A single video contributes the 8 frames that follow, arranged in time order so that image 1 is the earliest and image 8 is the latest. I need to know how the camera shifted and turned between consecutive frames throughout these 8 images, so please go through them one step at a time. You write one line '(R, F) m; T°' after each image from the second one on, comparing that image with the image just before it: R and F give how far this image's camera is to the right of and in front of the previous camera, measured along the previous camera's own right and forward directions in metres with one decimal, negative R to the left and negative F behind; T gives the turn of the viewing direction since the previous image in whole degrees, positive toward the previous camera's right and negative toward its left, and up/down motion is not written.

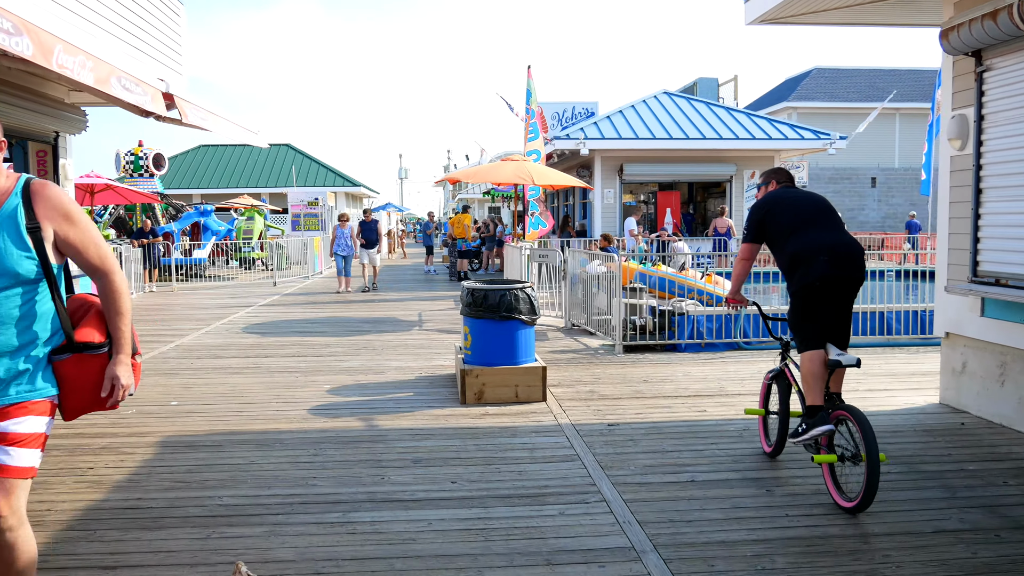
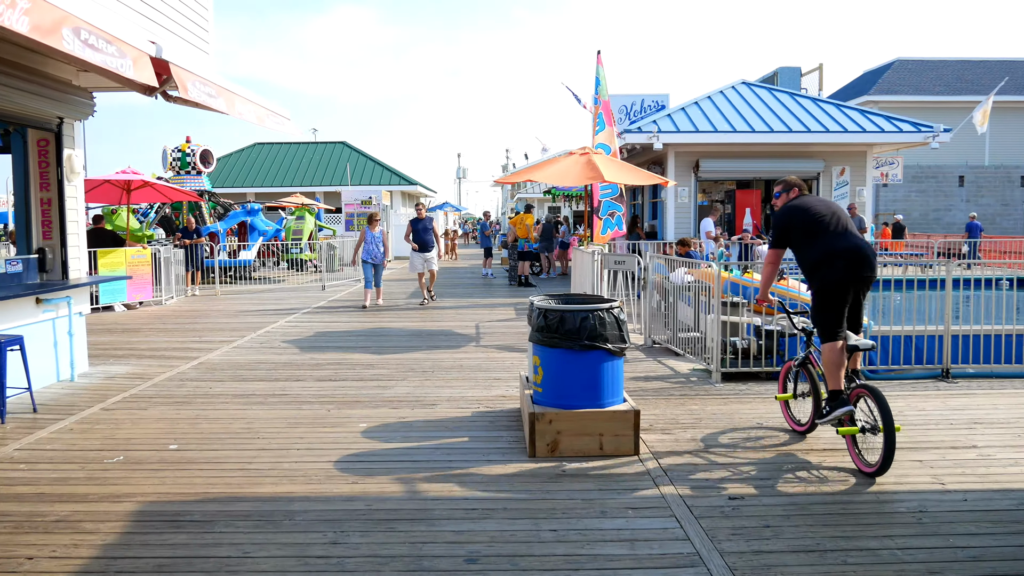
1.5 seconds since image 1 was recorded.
(-0.2, +1.4) m; -4°
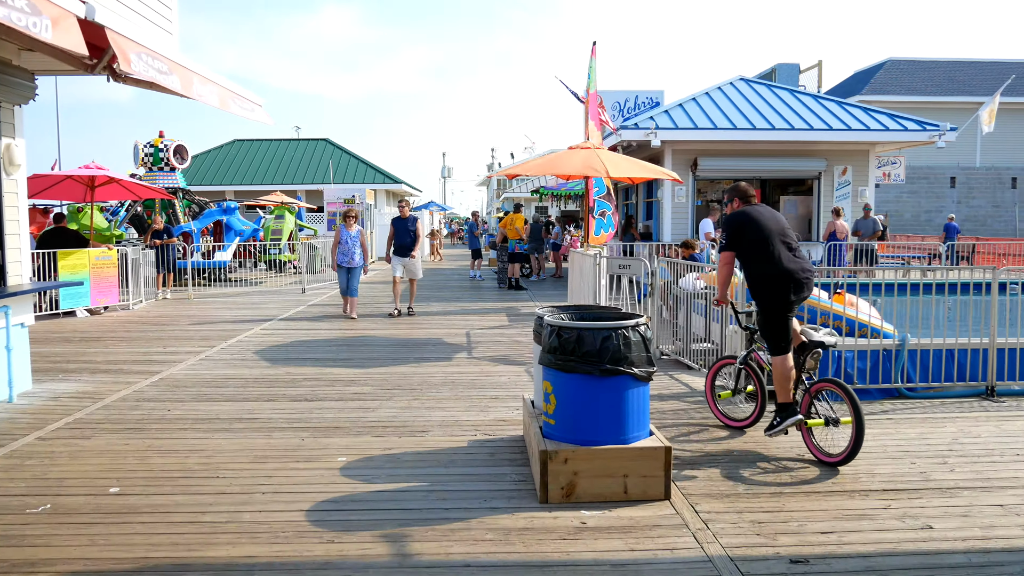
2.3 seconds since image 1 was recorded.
(-0.1, +0.8) m; +1°
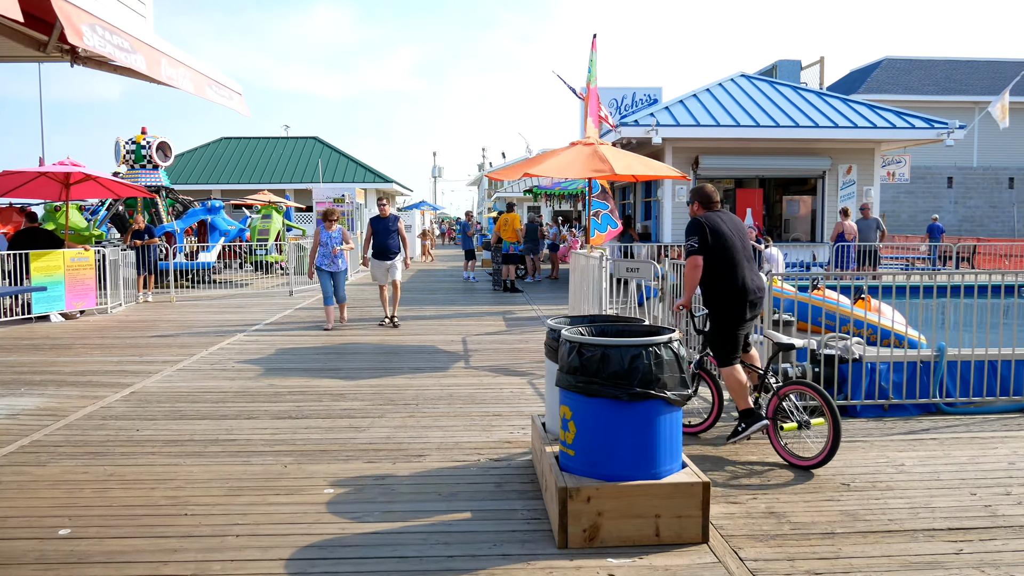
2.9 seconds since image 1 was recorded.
(-0.1, +0.6) m; +1°
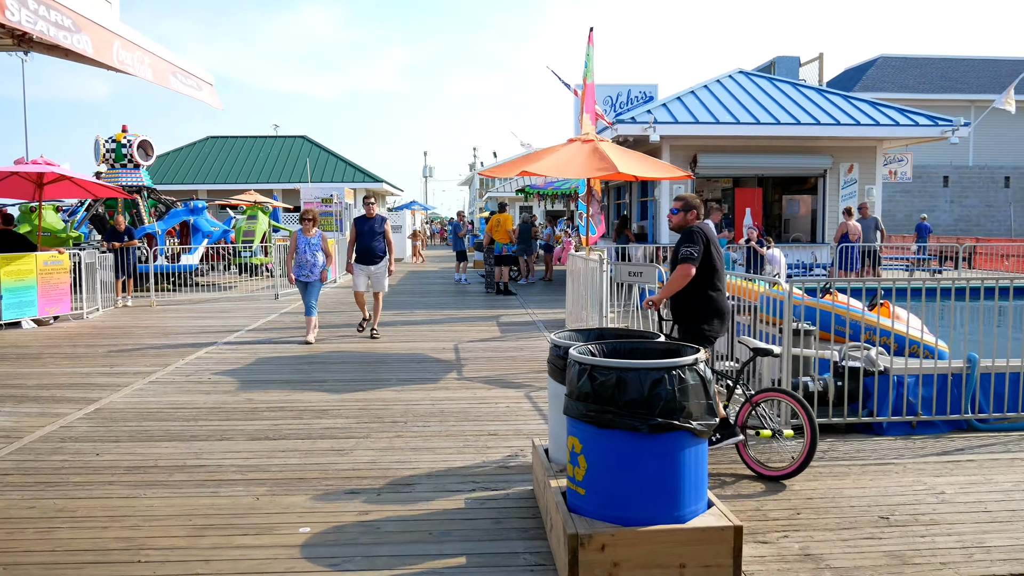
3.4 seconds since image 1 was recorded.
(0.0, +0.5) m; +1°
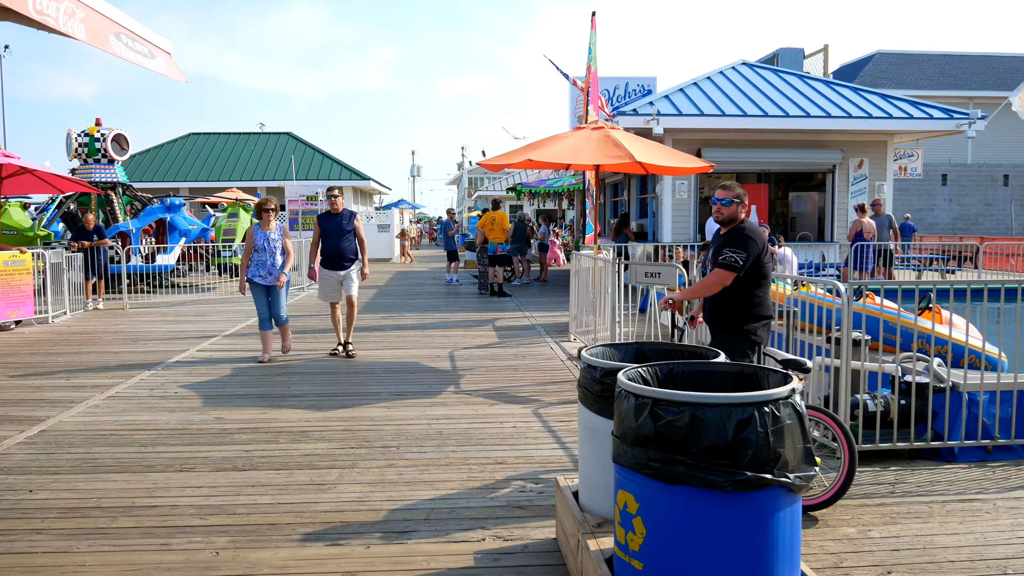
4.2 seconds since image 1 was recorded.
(-0.1, +0.8) m; +1°
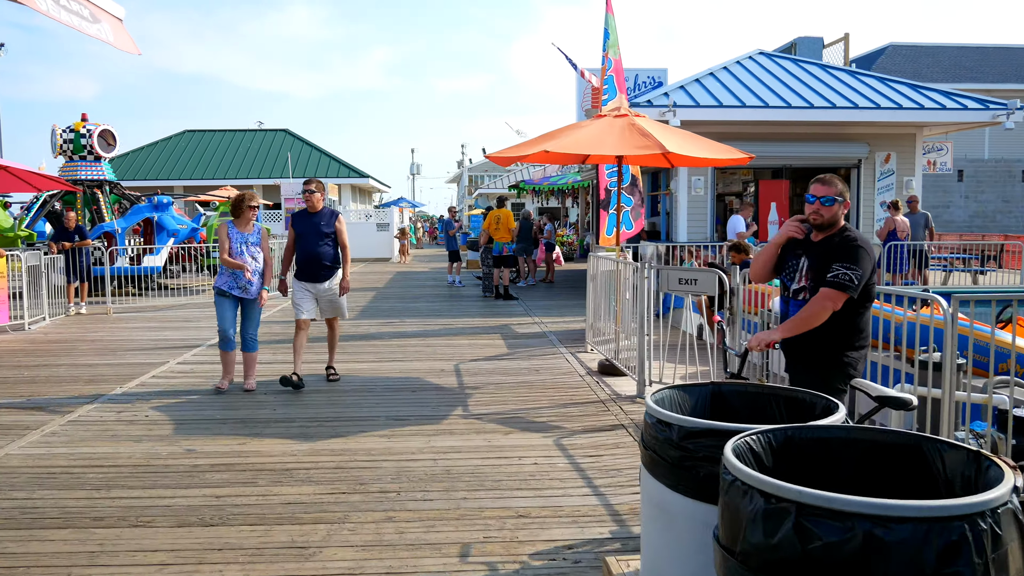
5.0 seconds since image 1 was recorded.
(-0.1, +0.8) m; 0°
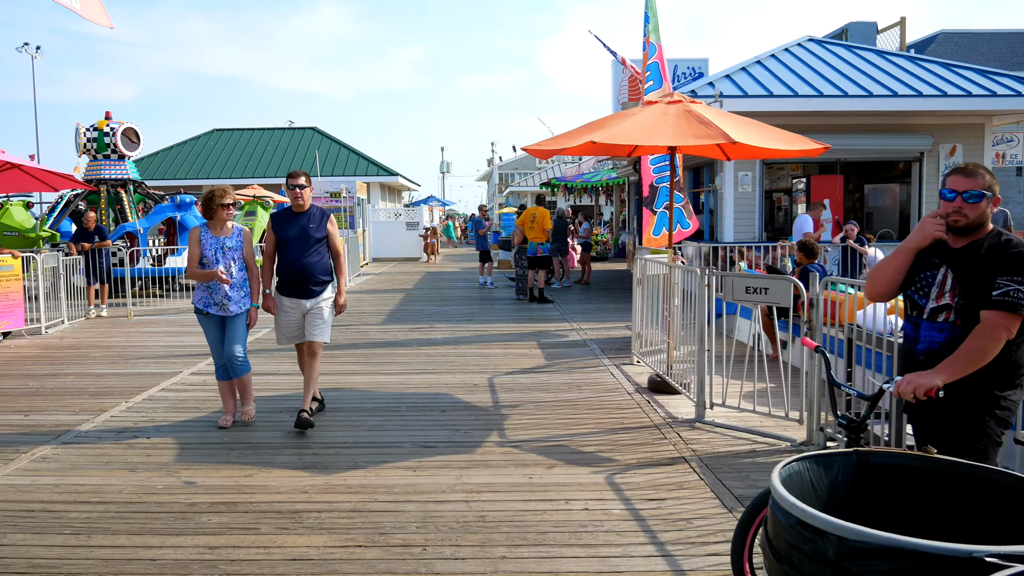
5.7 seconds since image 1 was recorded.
(-0.1, +0.7) m; -2°
